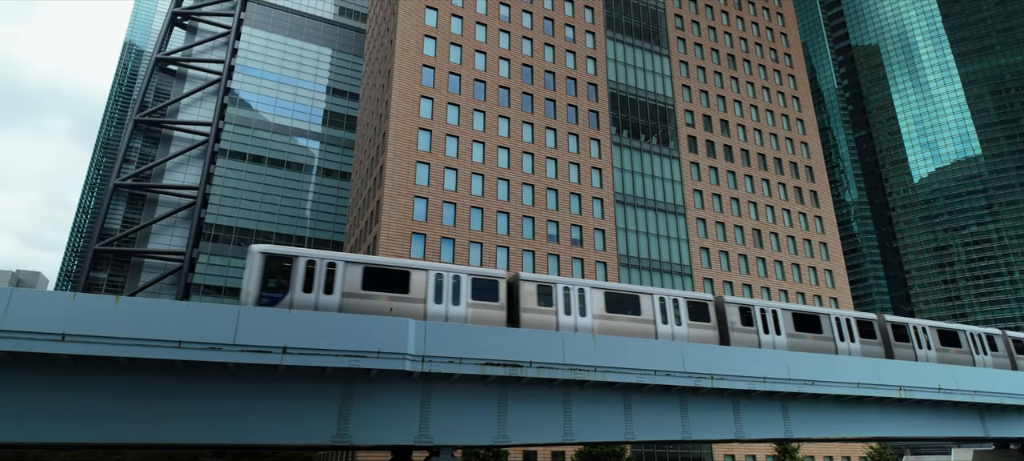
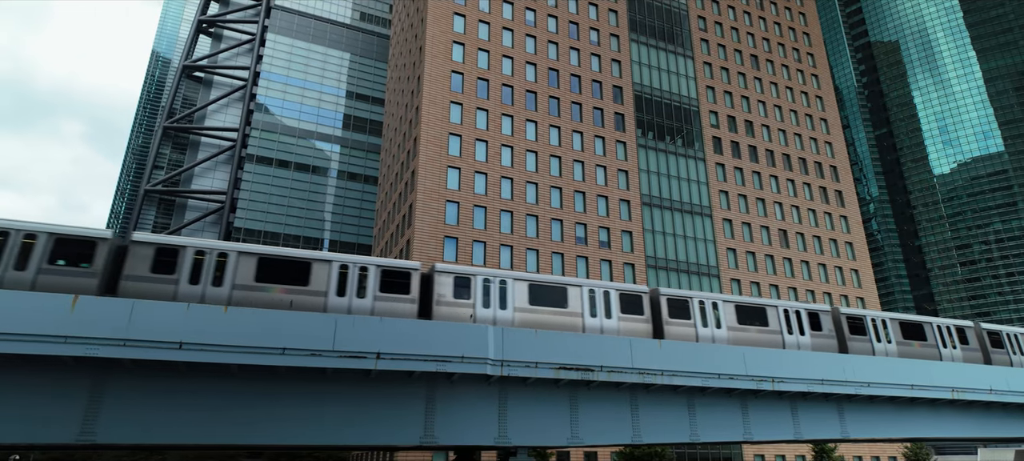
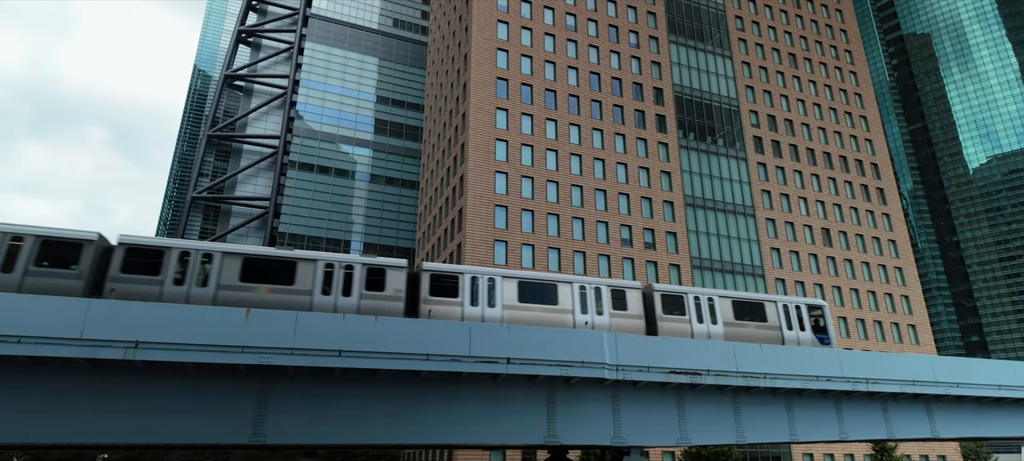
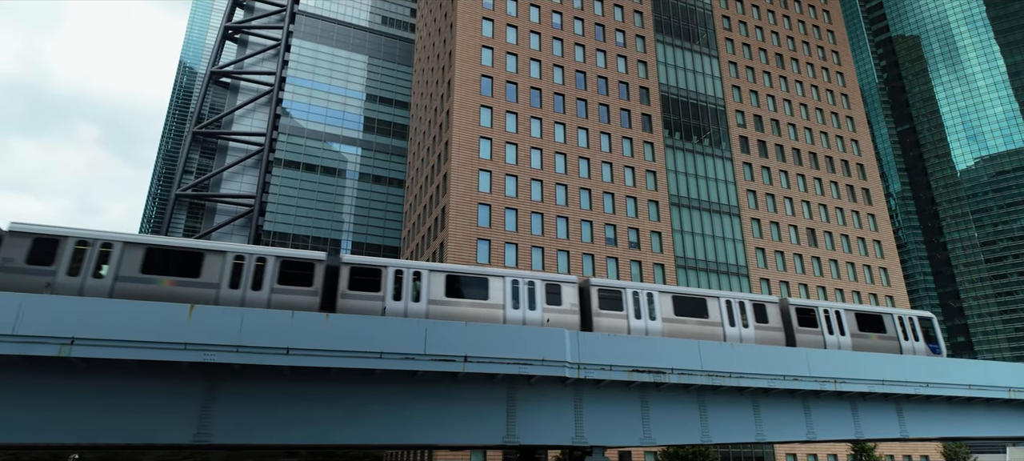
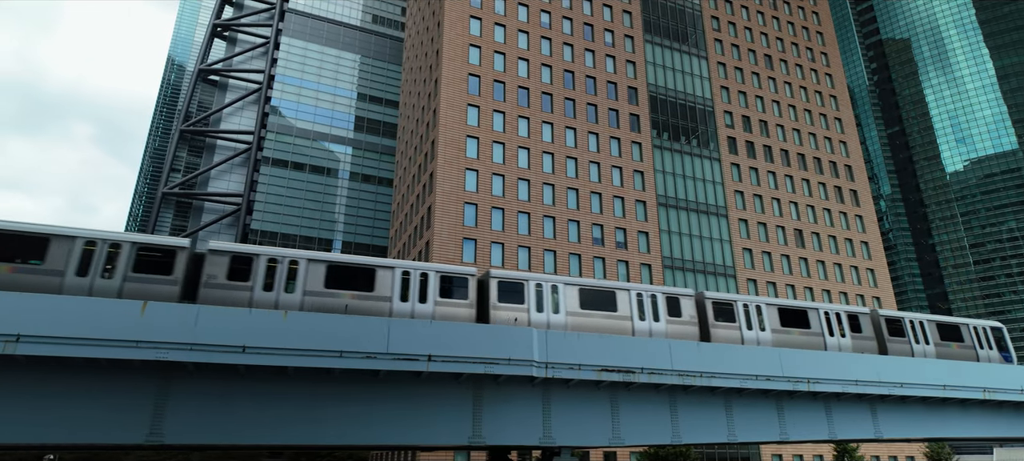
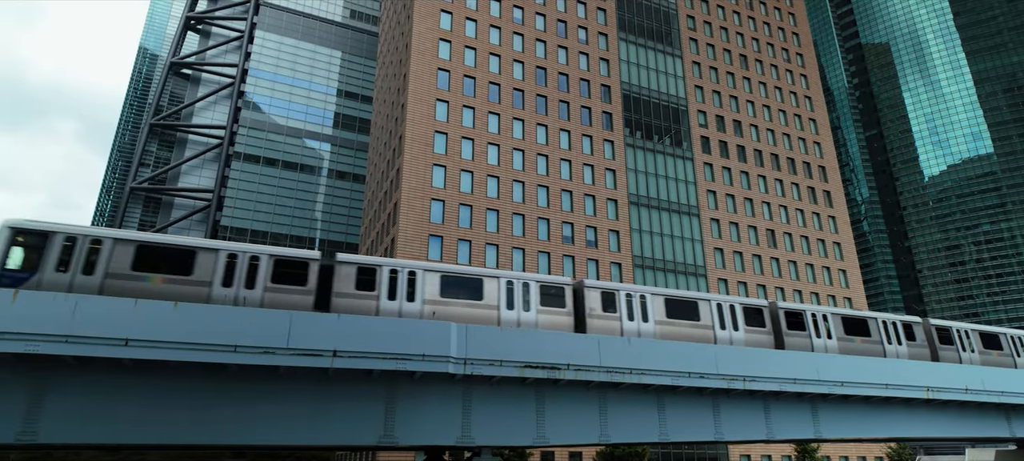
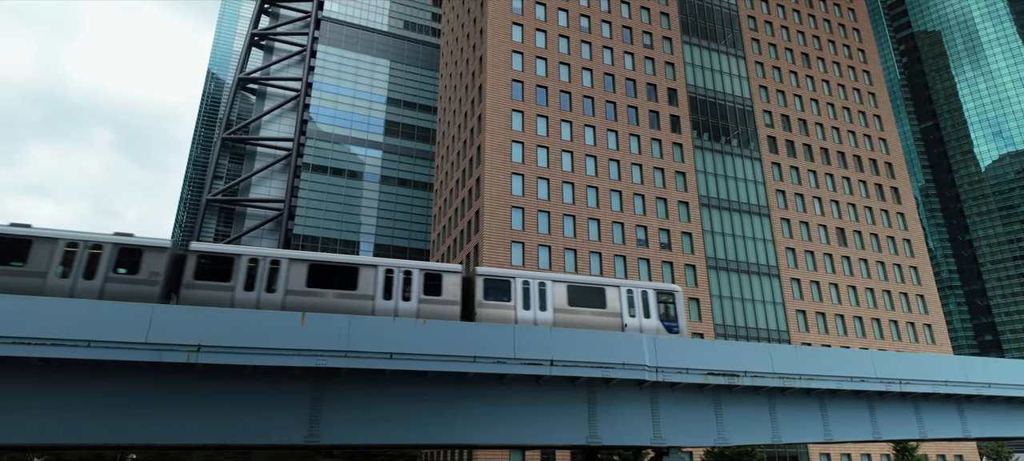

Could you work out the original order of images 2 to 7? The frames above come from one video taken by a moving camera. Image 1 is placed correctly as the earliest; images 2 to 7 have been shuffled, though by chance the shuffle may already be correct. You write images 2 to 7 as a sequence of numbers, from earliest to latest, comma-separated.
6, 2, 5, 4, 3, 7
